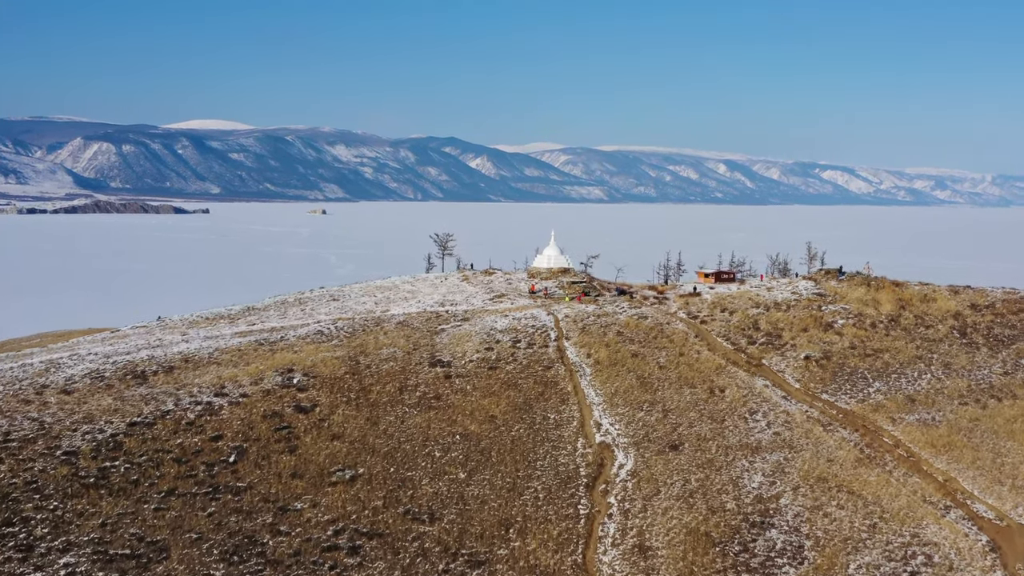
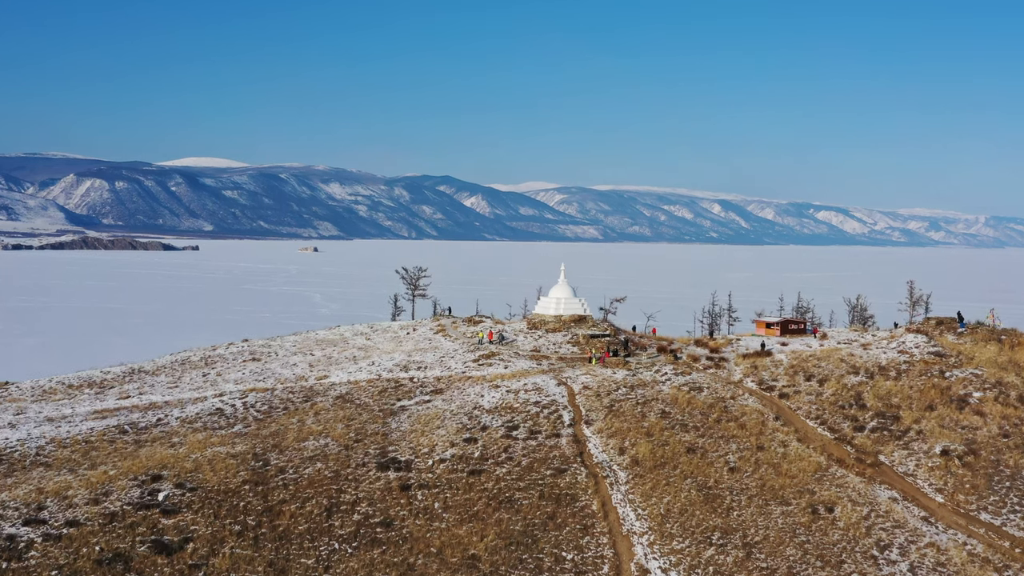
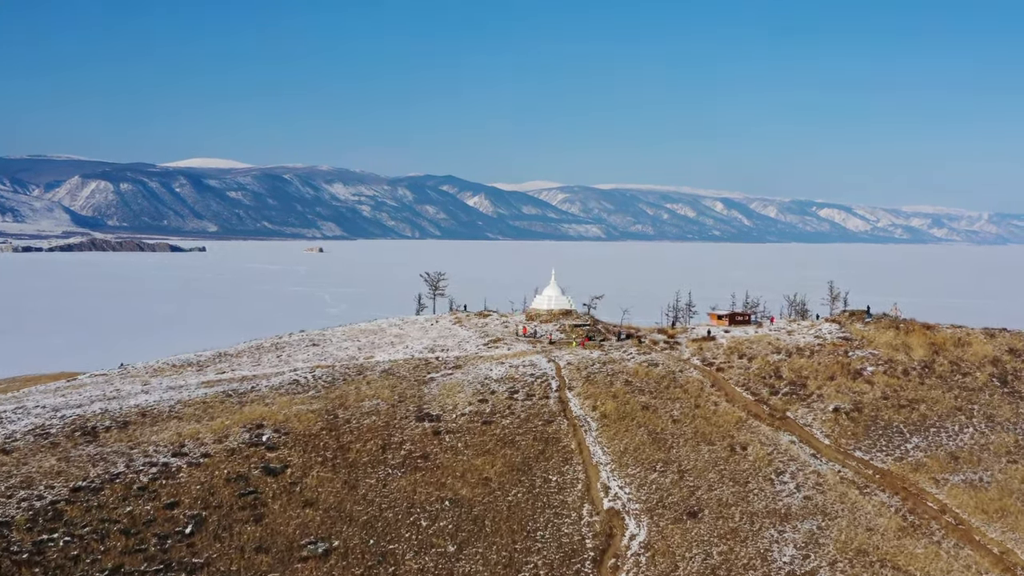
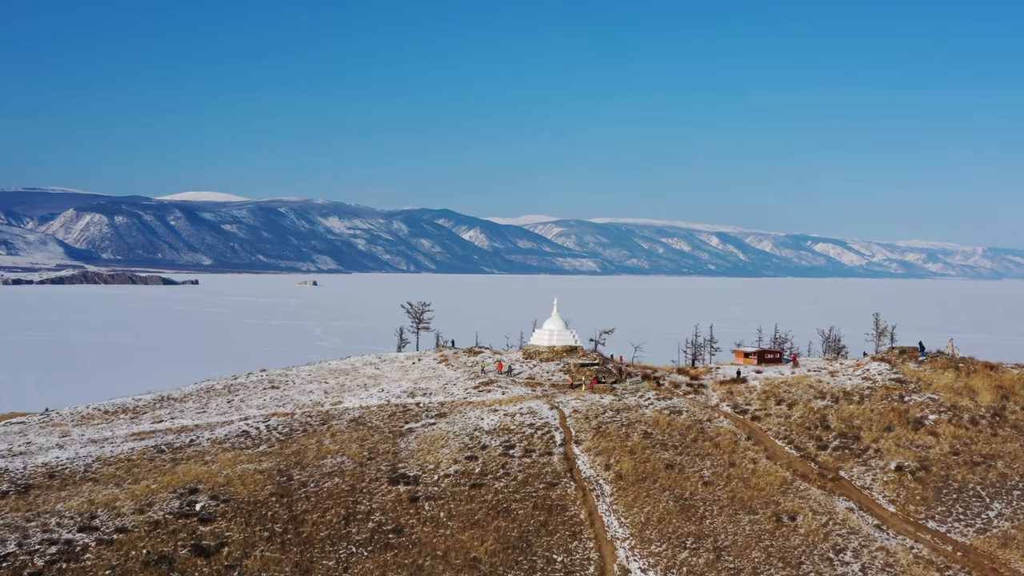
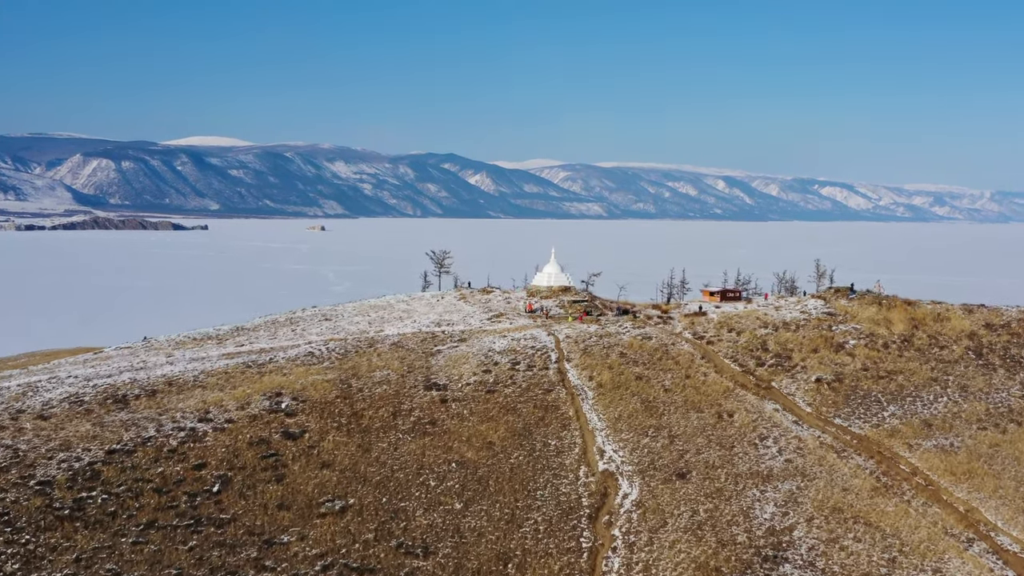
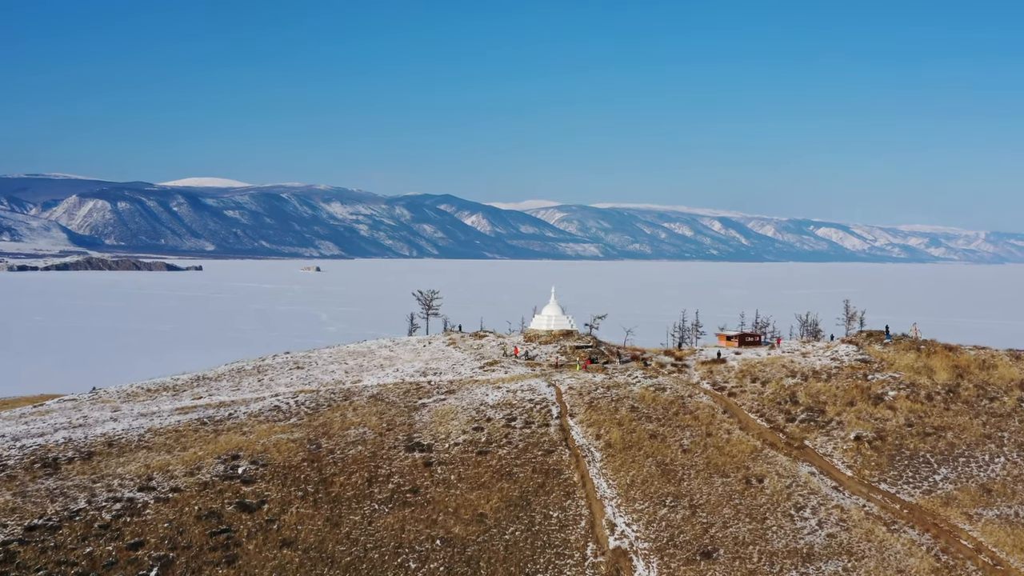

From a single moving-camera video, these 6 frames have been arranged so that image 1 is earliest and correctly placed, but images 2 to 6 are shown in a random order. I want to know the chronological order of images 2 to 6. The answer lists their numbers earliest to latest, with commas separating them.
5, 3, 6, 4, 2
